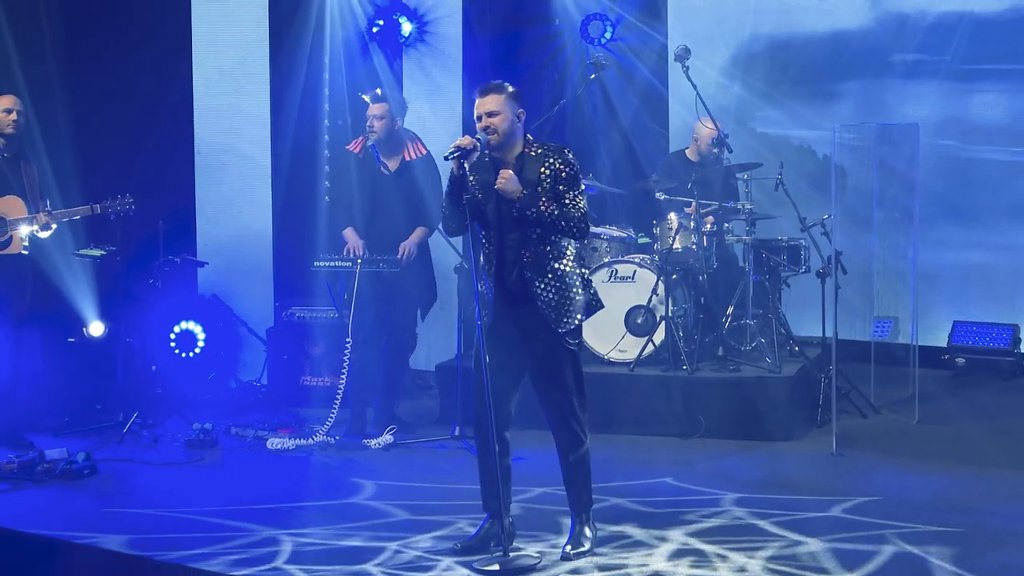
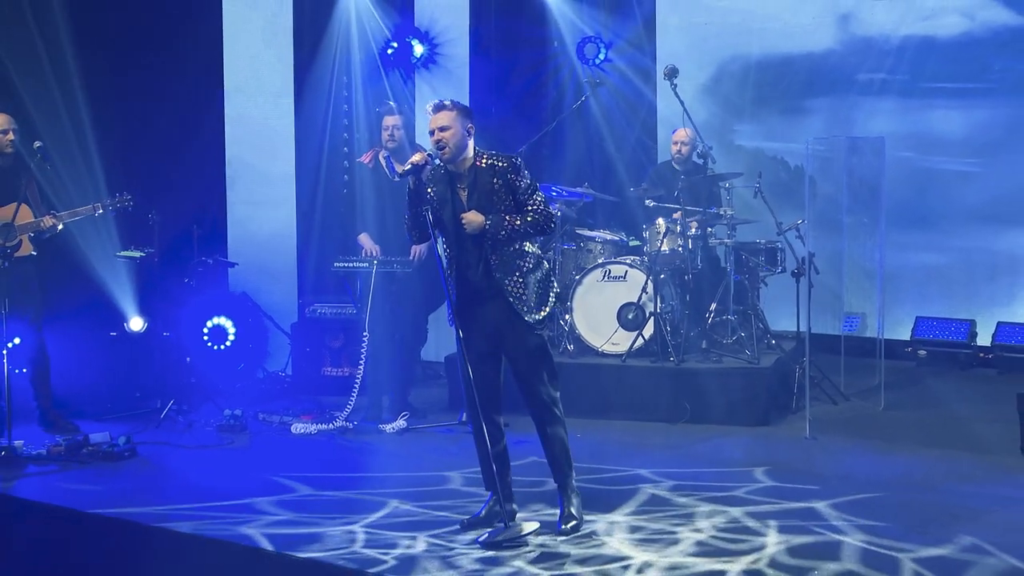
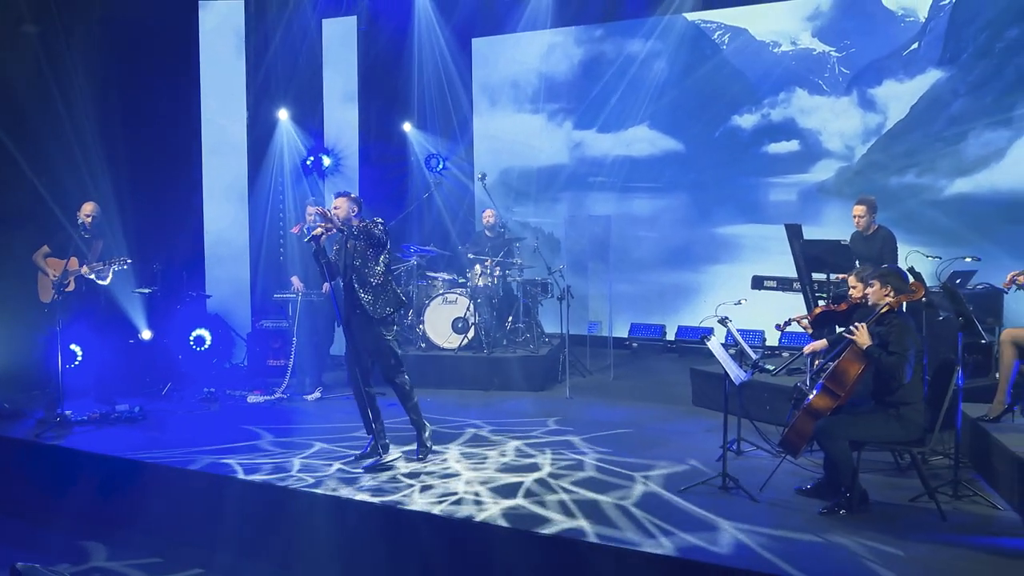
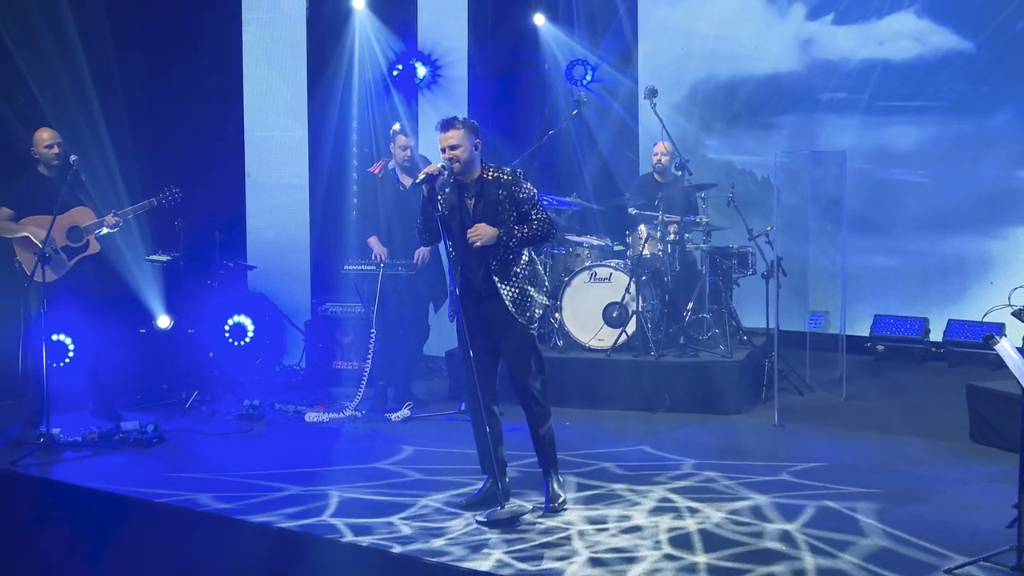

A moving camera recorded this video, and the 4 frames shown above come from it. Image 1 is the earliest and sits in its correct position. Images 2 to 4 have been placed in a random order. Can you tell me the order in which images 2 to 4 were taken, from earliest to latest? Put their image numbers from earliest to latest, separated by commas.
2, 4, 3
